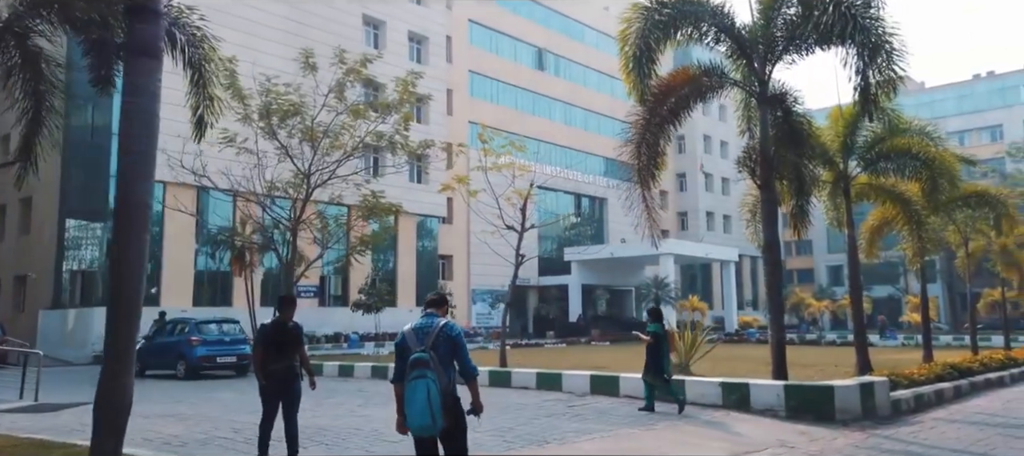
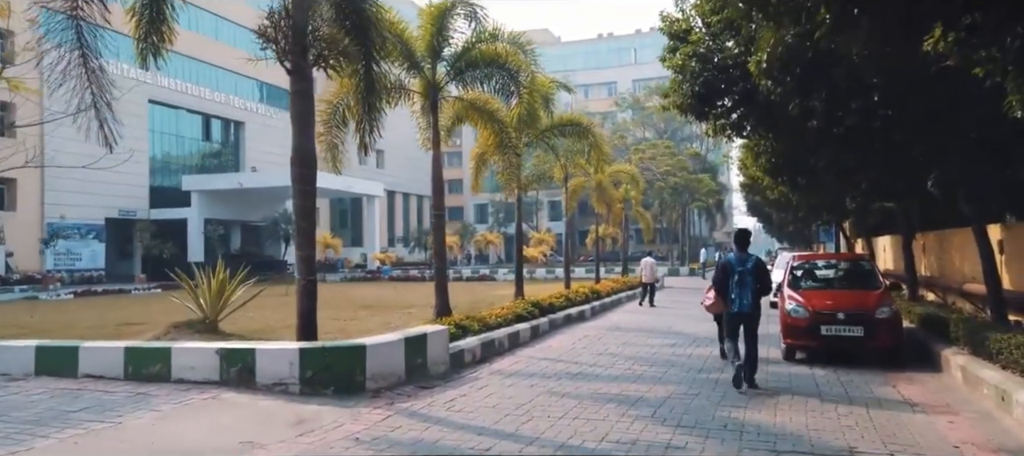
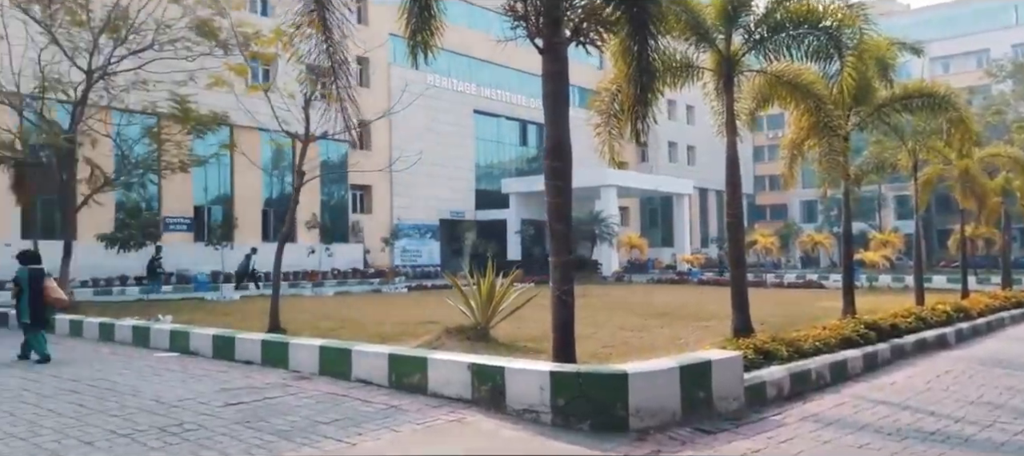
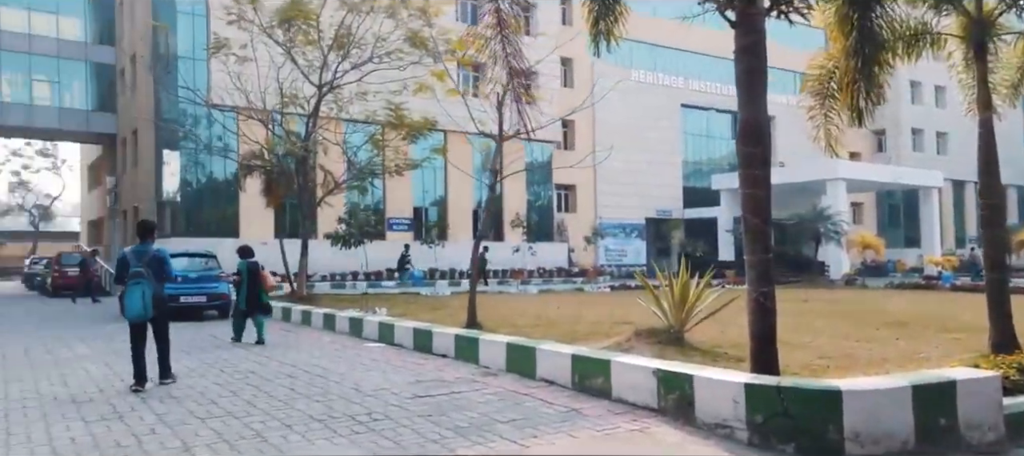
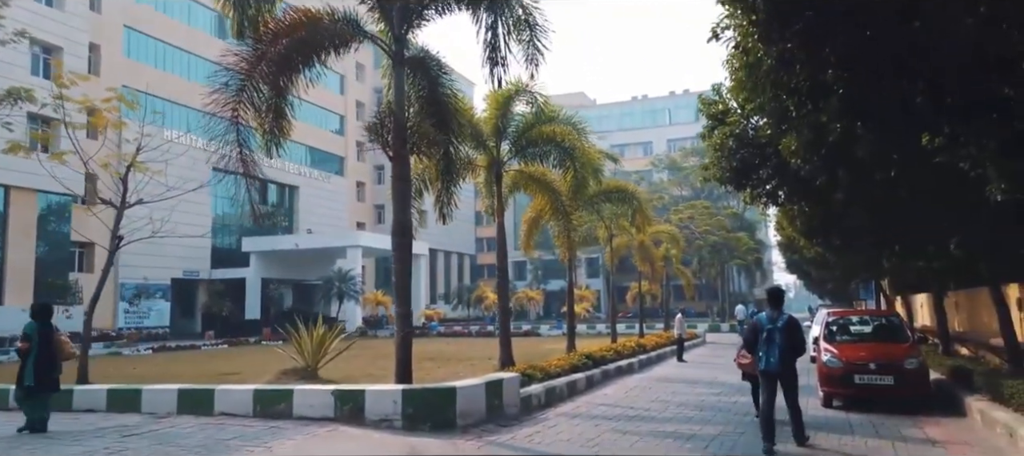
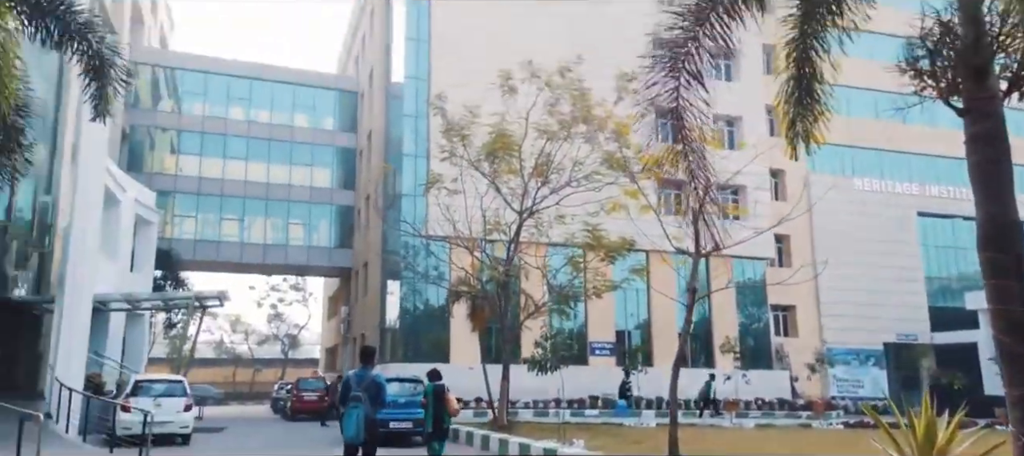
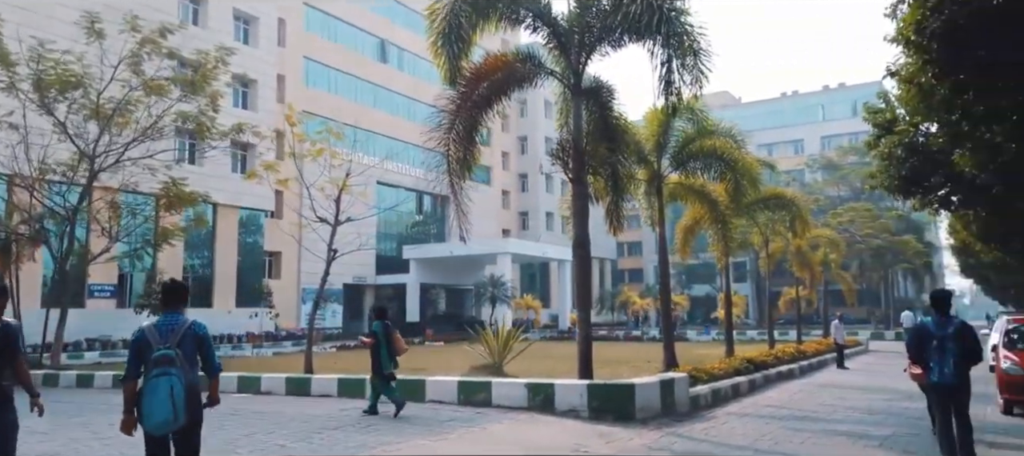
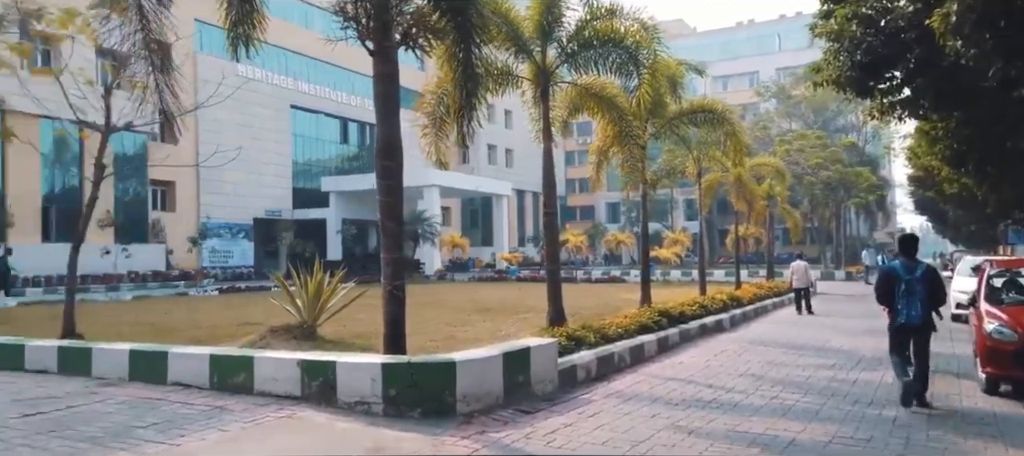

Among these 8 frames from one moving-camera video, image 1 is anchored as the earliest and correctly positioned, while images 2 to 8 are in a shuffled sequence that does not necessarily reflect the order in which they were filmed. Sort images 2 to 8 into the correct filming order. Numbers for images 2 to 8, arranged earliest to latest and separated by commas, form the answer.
7, 5, 2, 8, 3, 4, 6
